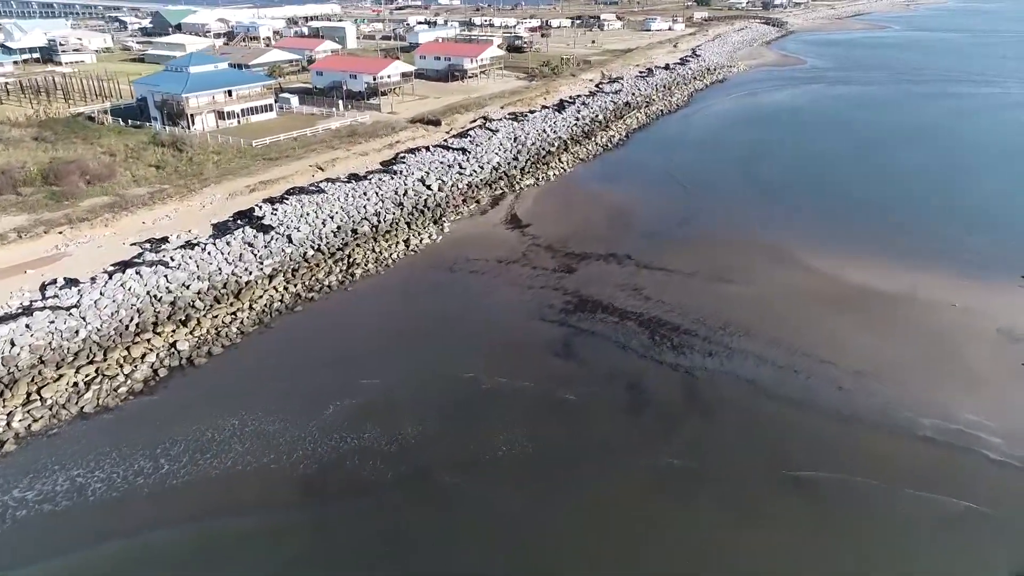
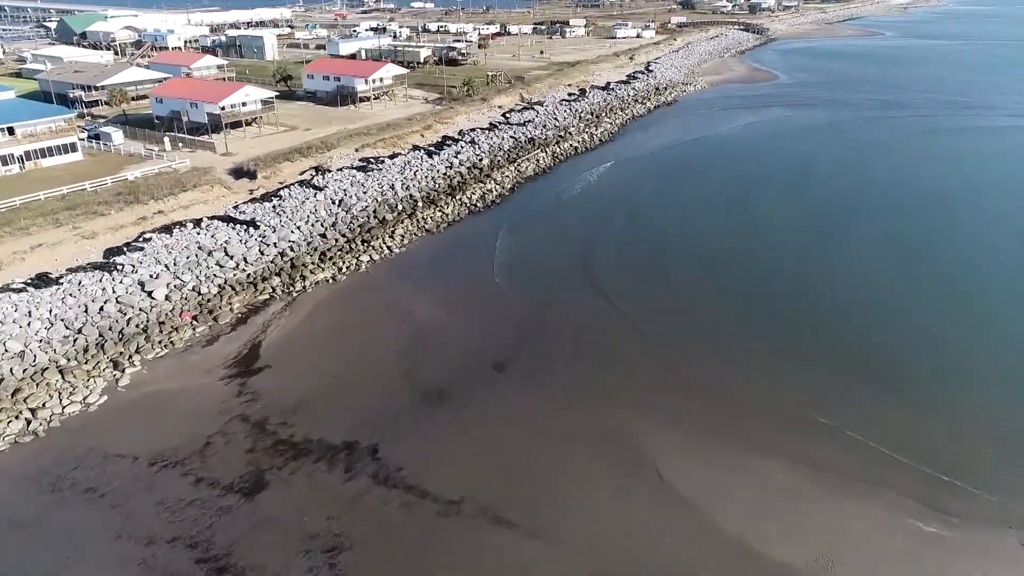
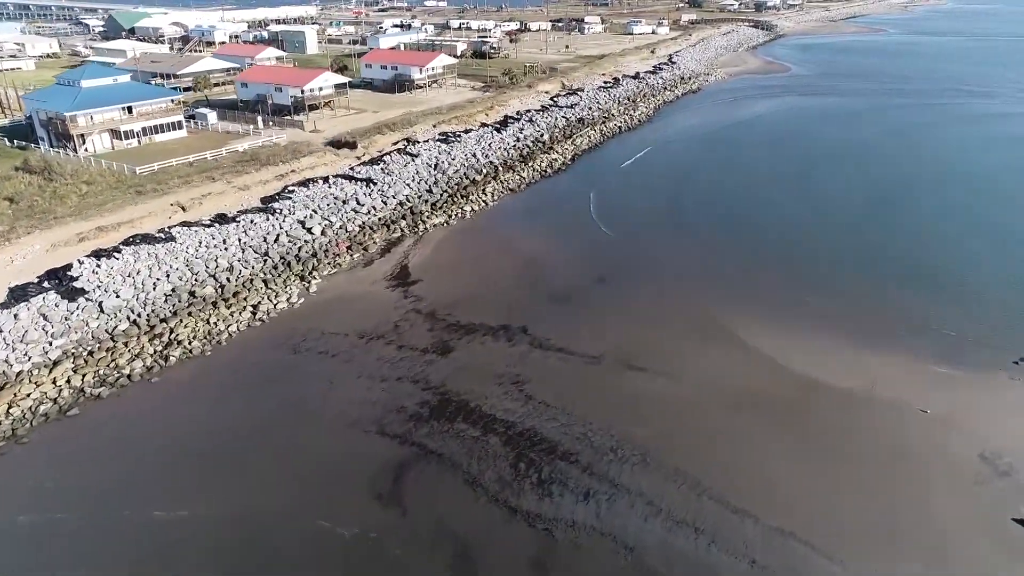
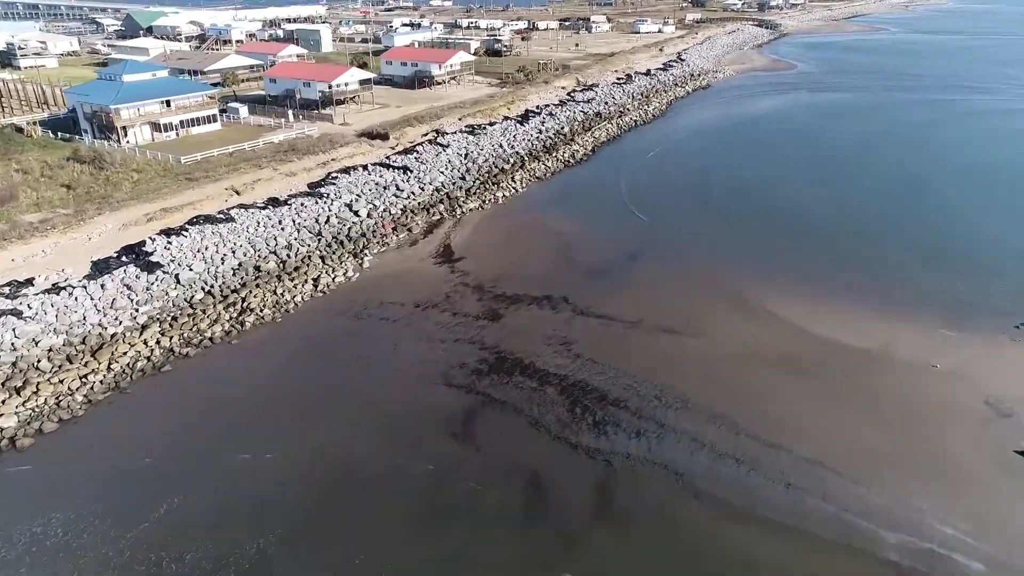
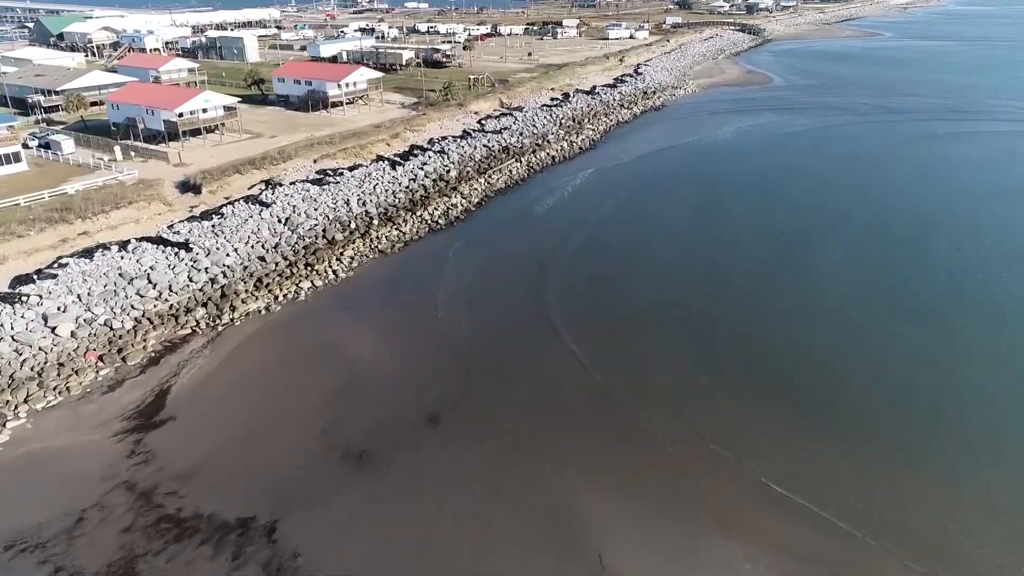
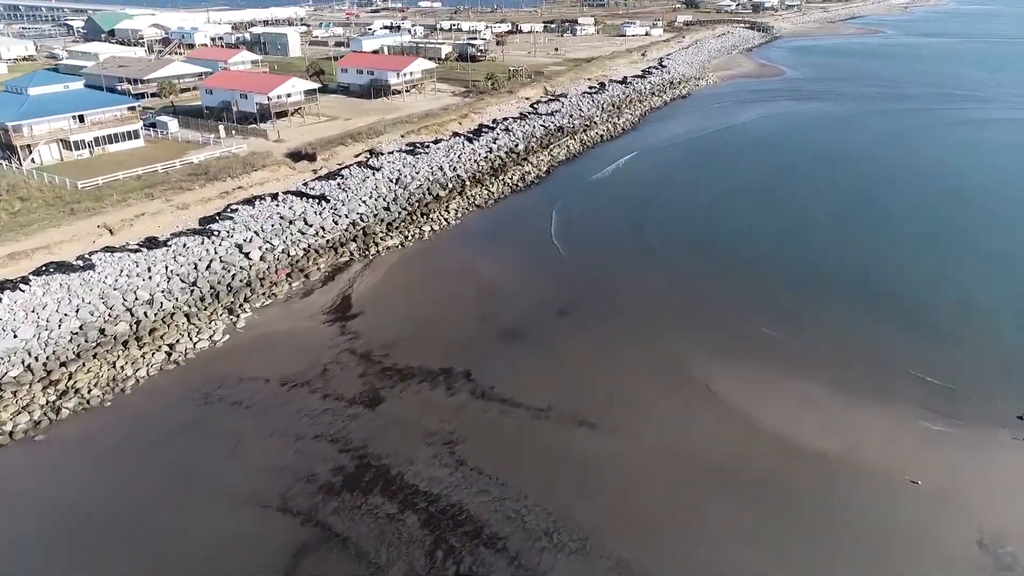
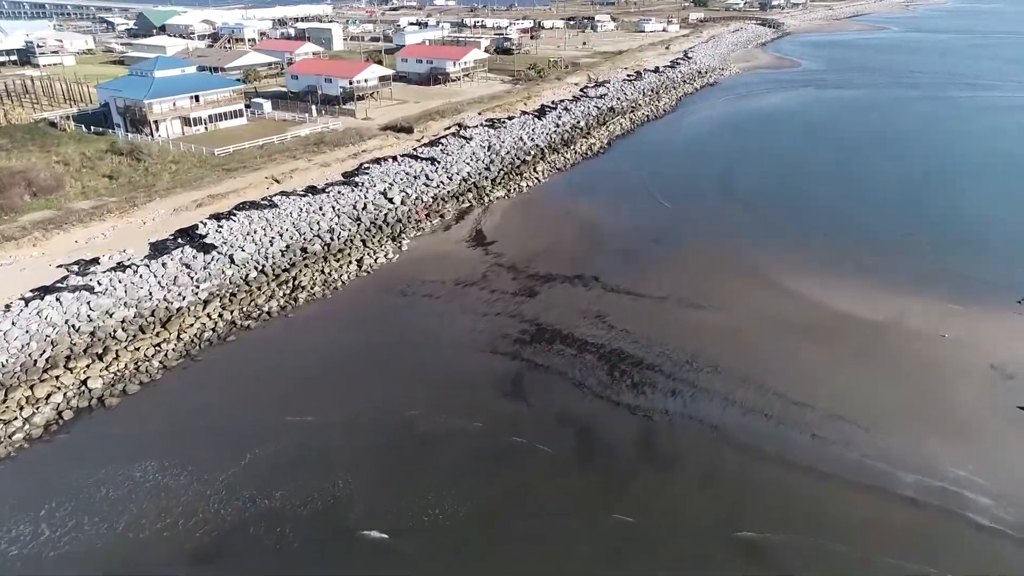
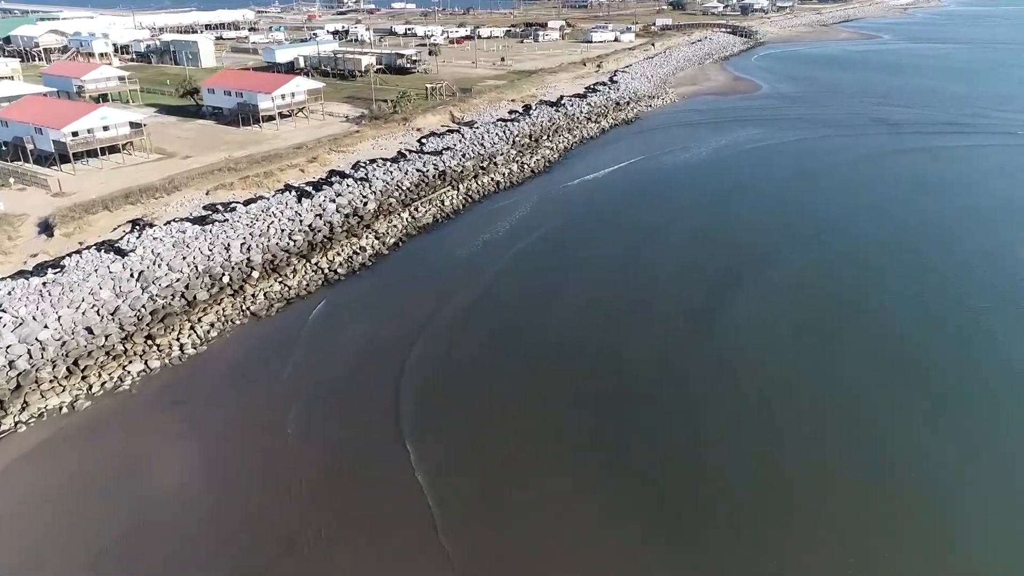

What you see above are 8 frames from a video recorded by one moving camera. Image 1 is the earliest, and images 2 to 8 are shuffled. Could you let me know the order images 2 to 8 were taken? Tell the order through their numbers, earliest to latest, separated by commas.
7, 4, 3, 6, 2, 5, 8
